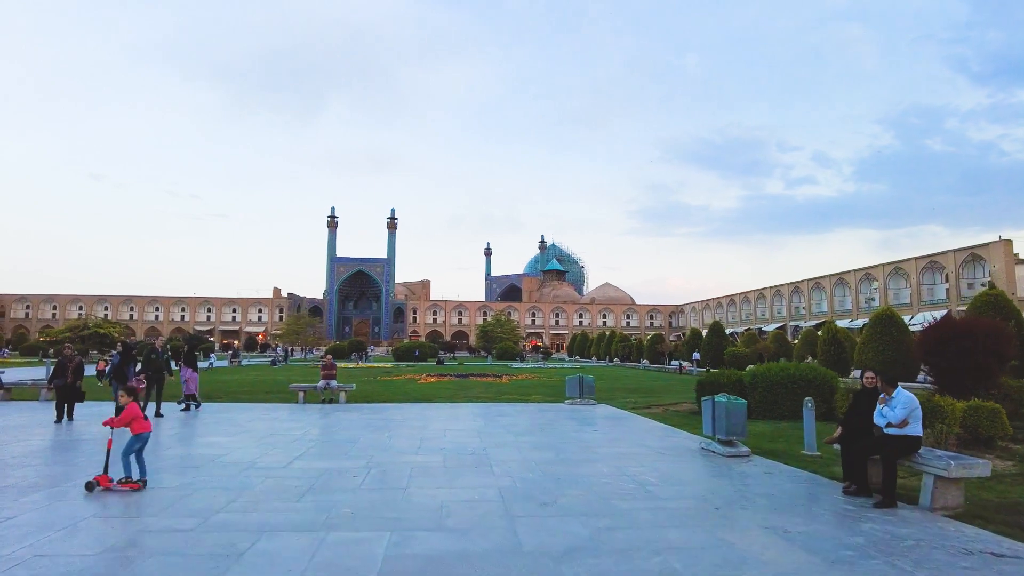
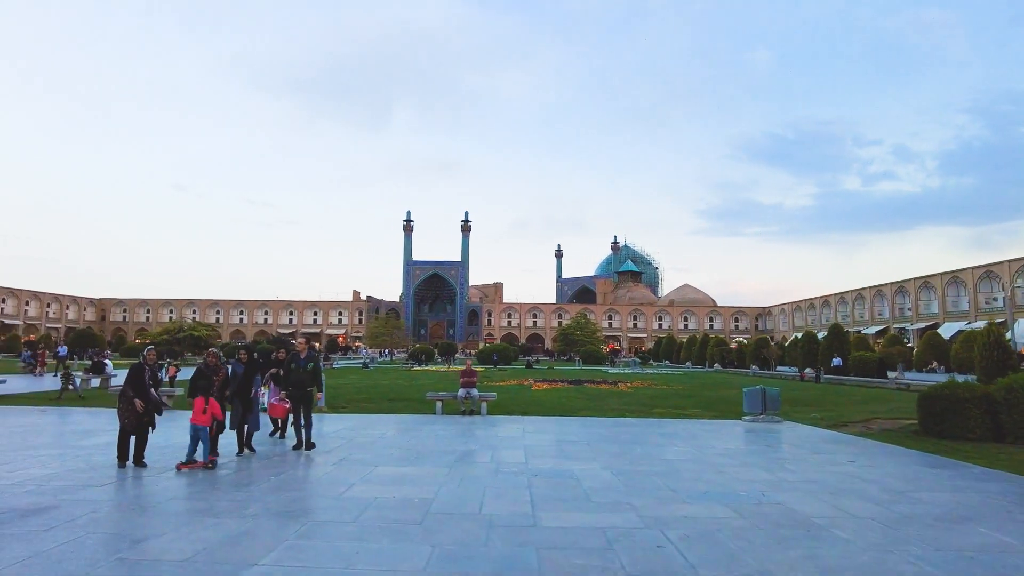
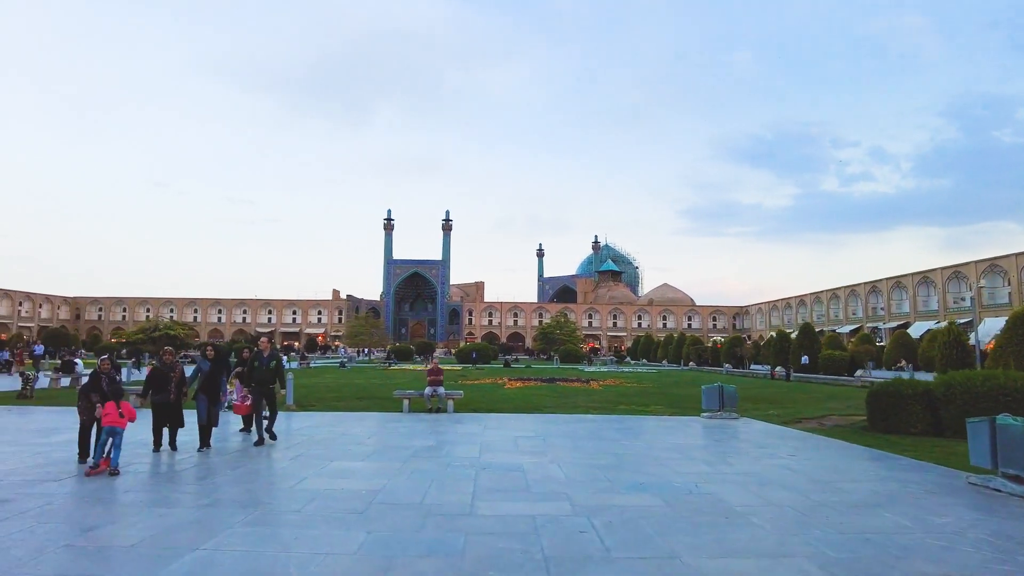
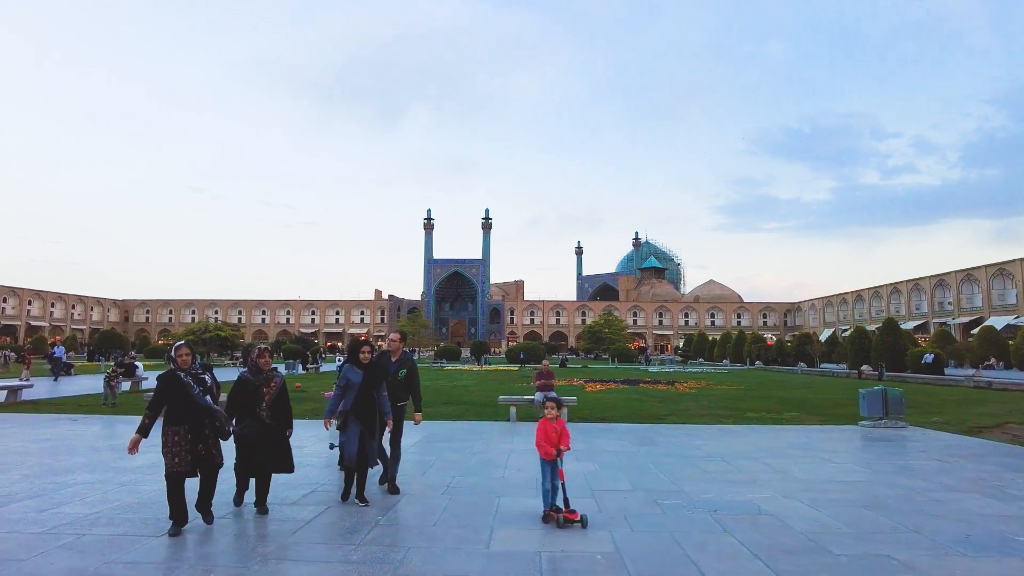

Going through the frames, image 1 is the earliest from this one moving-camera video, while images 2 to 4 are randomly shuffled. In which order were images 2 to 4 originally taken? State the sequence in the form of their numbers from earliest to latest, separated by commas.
3, 2, 4
